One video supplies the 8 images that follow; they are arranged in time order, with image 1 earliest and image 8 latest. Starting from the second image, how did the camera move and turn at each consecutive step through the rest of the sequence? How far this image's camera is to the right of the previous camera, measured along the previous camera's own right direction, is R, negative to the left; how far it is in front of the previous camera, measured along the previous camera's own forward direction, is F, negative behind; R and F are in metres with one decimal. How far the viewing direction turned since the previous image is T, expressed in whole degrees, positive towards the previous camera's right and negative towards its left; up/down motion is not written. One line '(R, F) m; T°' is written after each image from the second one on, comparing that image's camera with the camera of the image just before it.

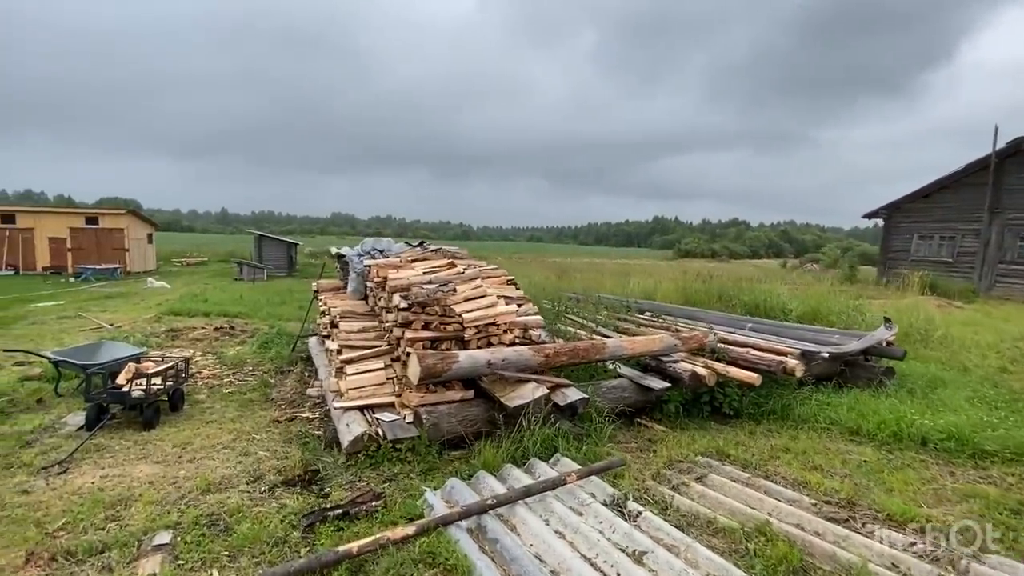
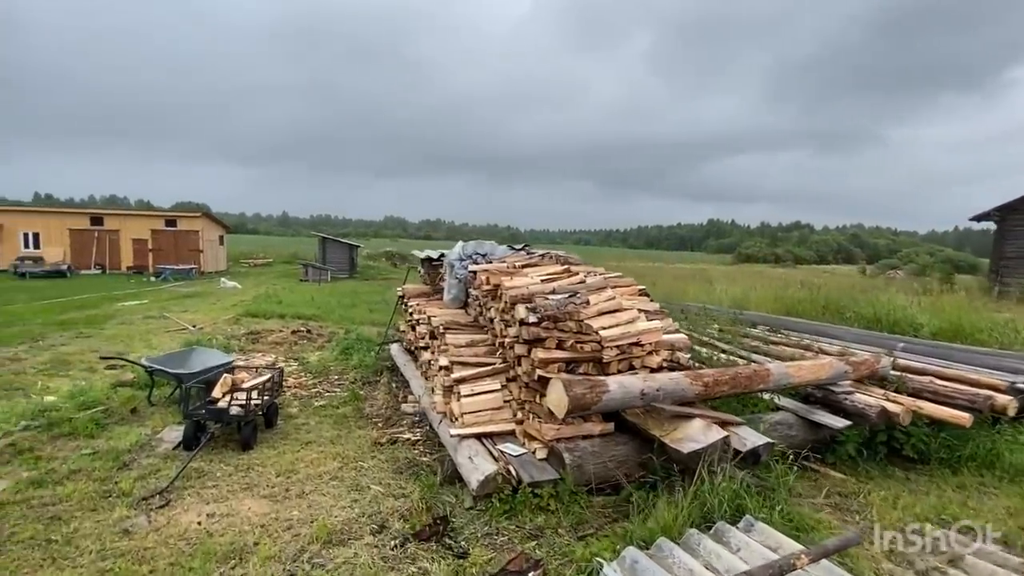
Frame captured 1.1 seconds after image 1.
(-0.9, +0.8) m; -5°
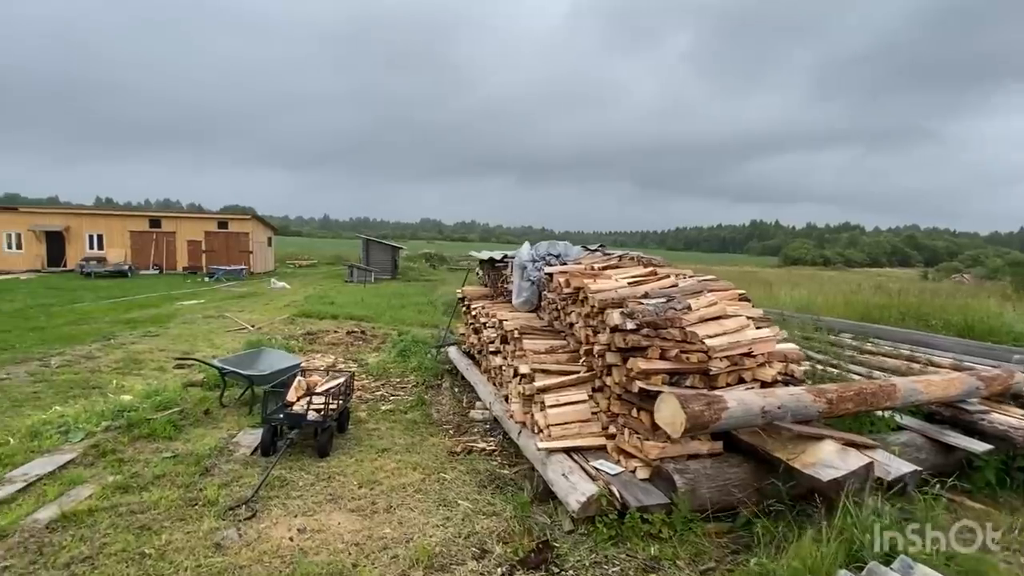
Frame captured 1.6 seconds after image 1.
(-0.5, +0.3) m; -4°
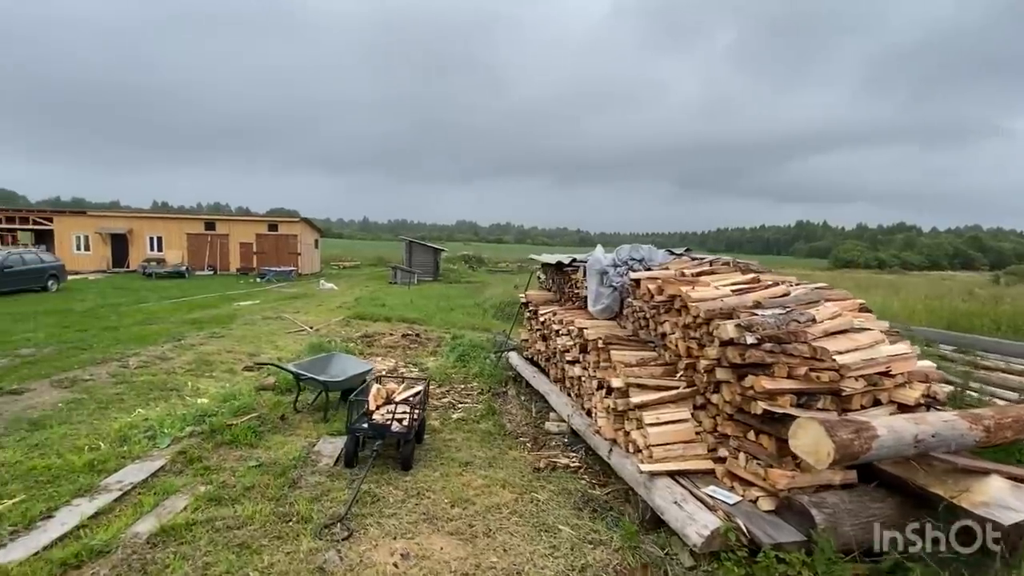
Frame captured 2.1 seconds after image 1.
(-0.5, +0.3) m; -4°
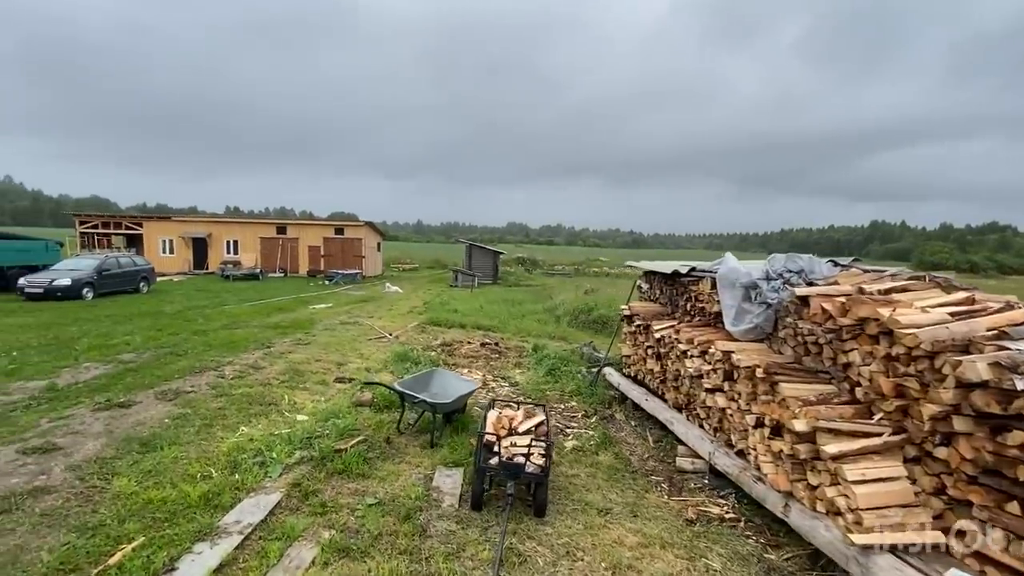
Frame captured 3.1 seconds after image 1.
(-0.8, +0.6) m; -6°
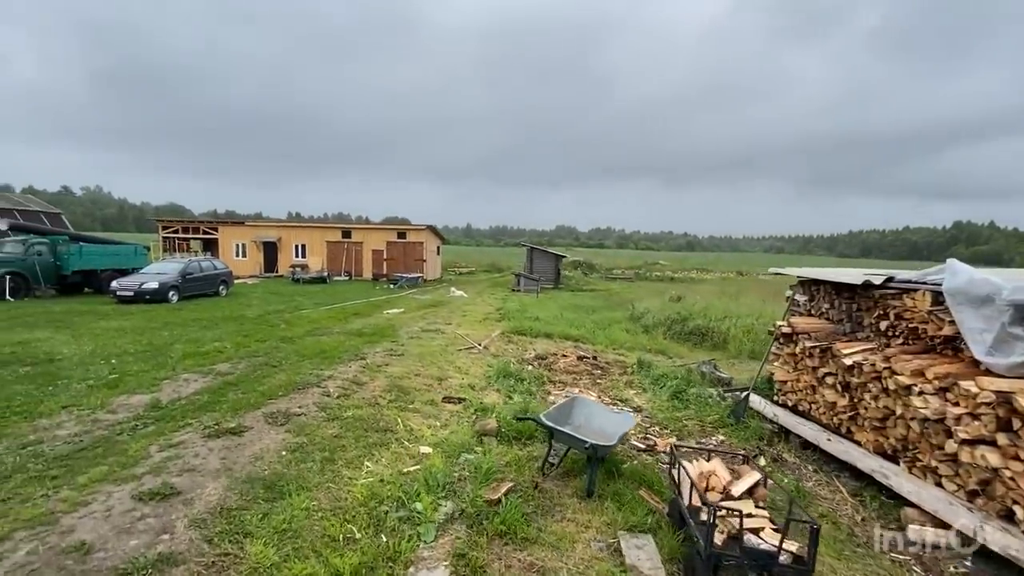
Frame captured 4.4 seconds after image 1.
(-1.2, +0.9) m; -6°
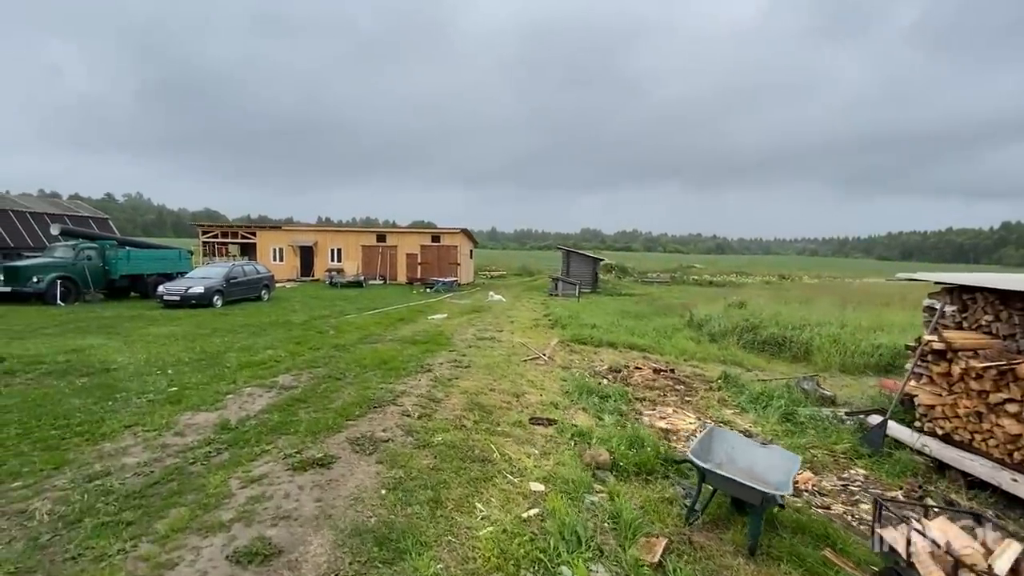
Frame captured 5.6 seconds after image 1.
(-0.9, +0.8) m; -3°
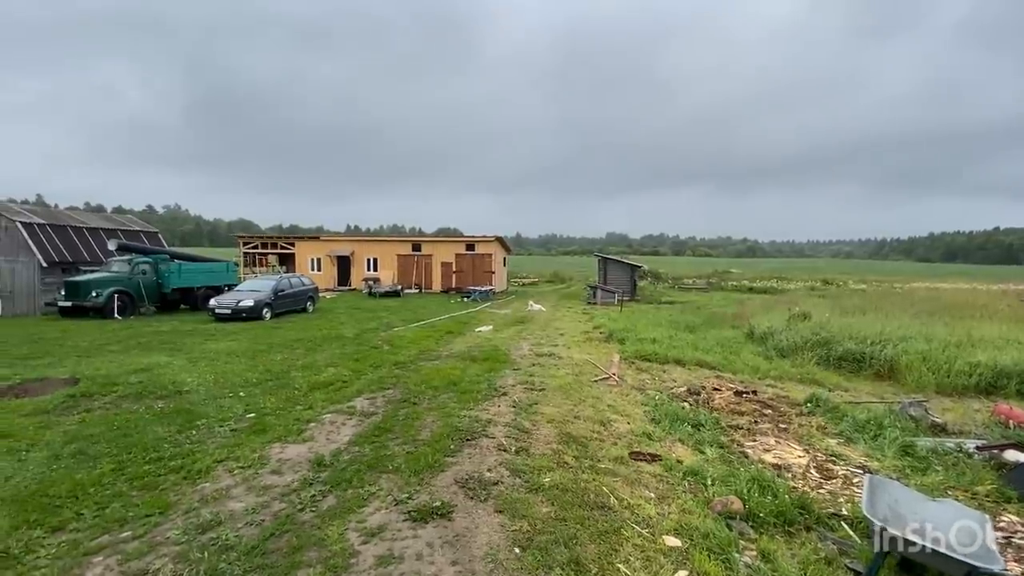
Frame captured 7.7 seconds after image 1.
(-0.9, +0.3) m; -3°
